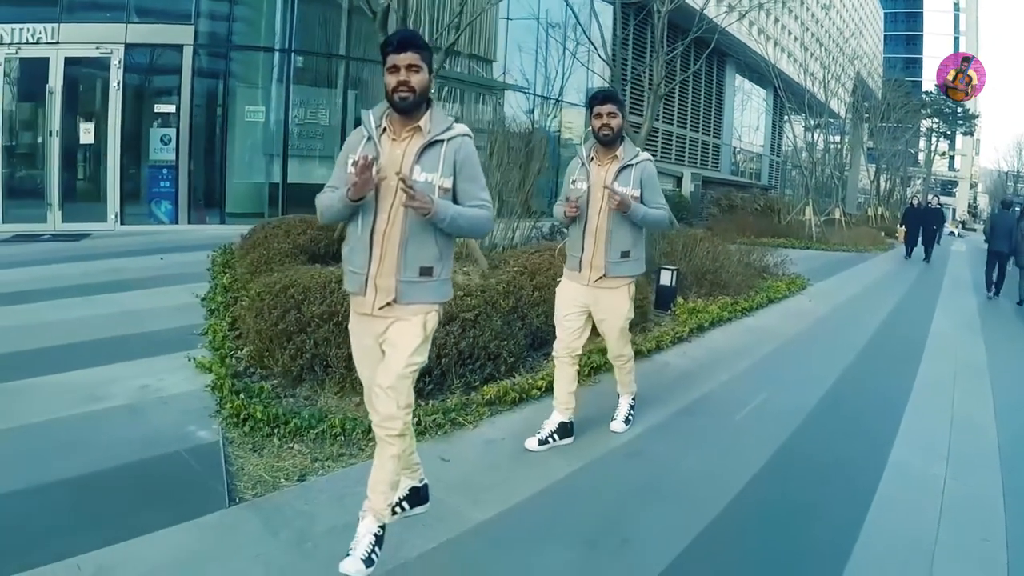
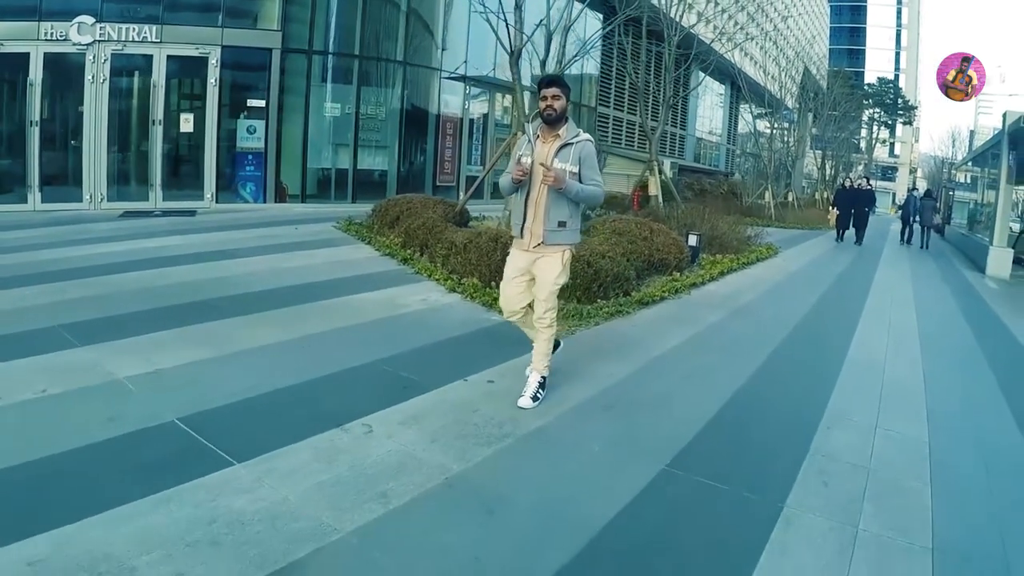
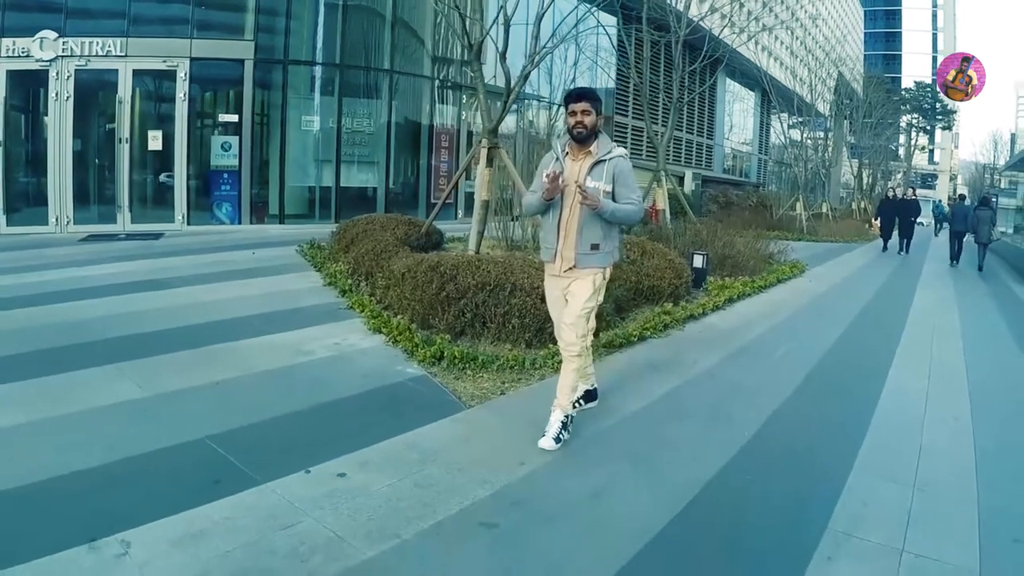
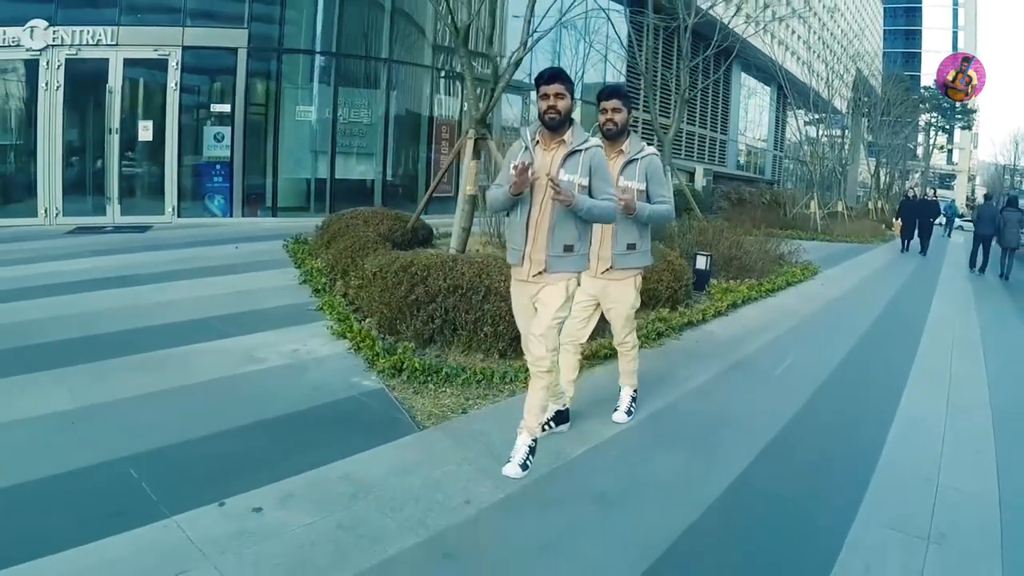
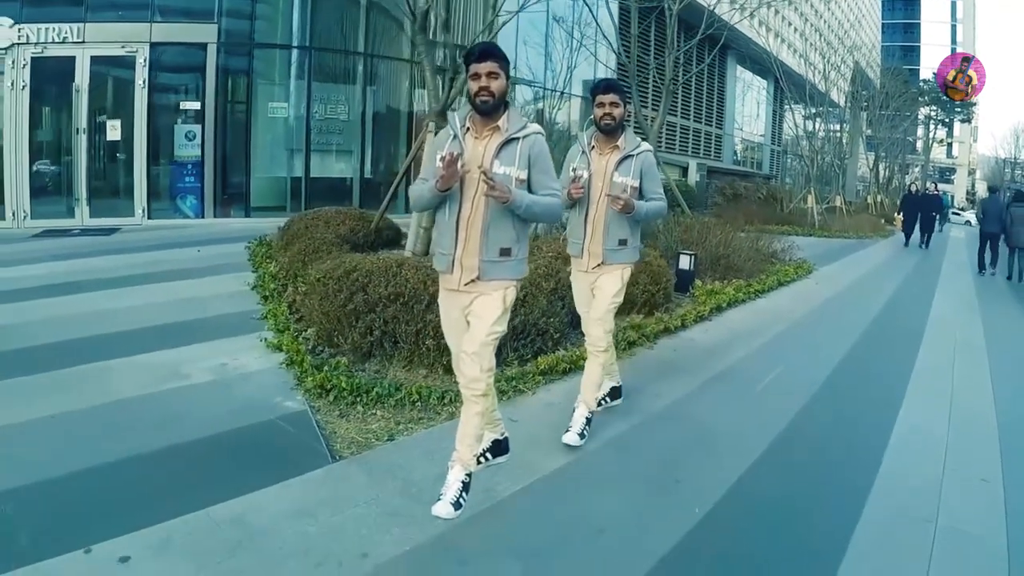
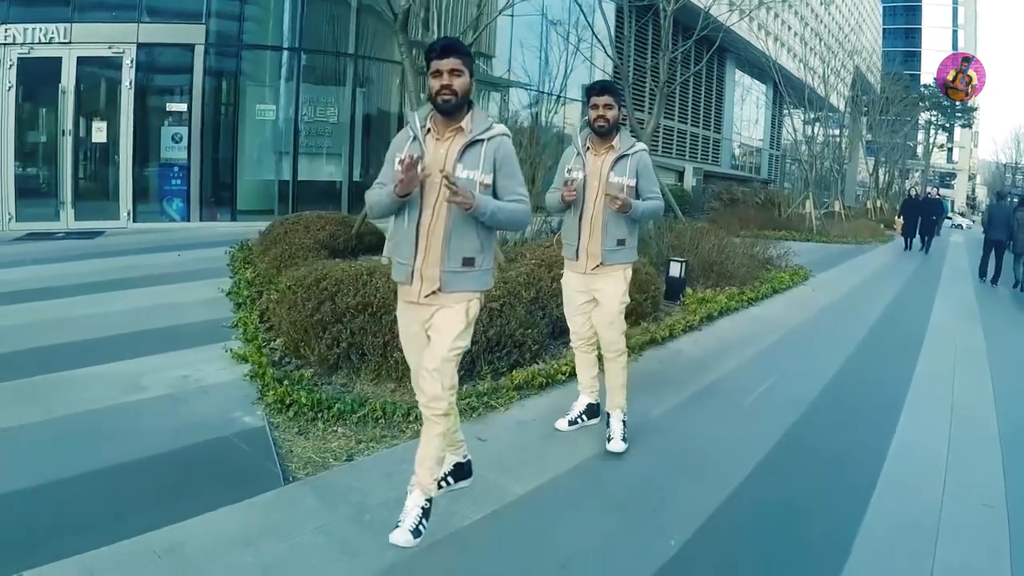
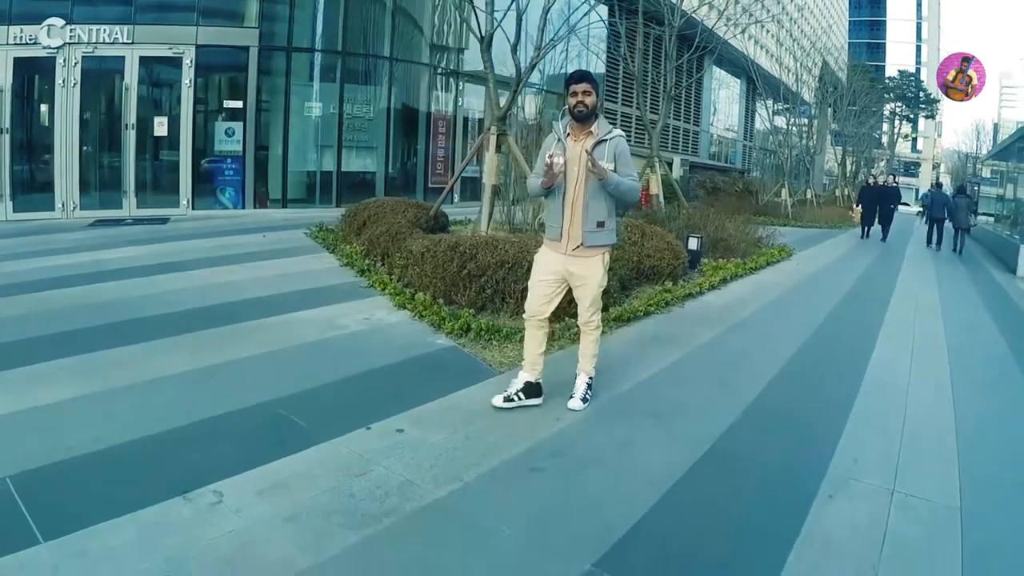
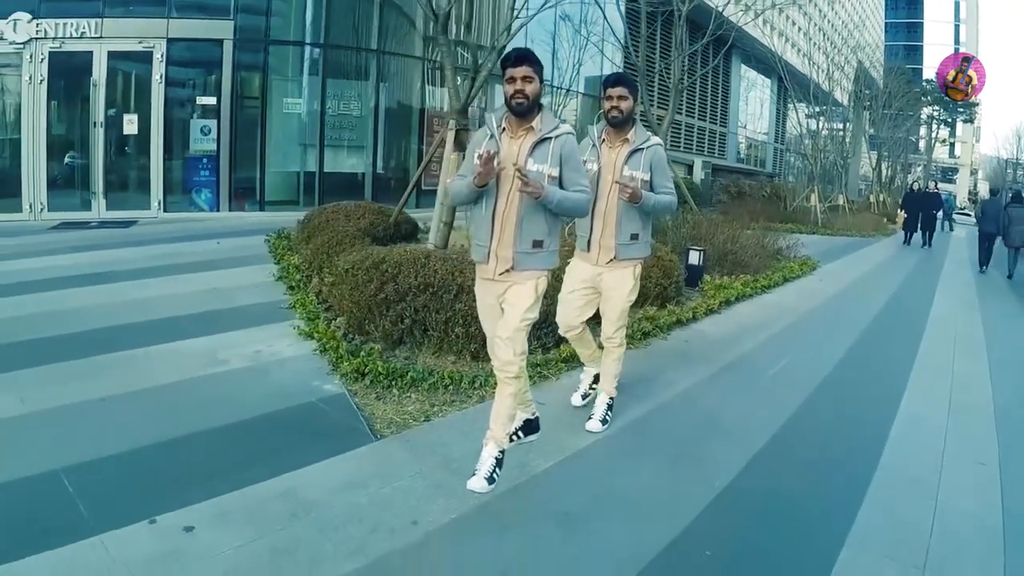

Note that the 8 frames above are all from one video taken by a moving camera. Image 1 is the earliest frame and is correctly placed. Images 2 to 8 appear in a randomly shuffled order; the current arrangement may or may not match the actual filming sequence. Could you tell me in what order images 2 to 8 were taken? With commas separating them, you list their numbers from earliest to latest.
6, 5, 8, 4, 3, 7, 2
